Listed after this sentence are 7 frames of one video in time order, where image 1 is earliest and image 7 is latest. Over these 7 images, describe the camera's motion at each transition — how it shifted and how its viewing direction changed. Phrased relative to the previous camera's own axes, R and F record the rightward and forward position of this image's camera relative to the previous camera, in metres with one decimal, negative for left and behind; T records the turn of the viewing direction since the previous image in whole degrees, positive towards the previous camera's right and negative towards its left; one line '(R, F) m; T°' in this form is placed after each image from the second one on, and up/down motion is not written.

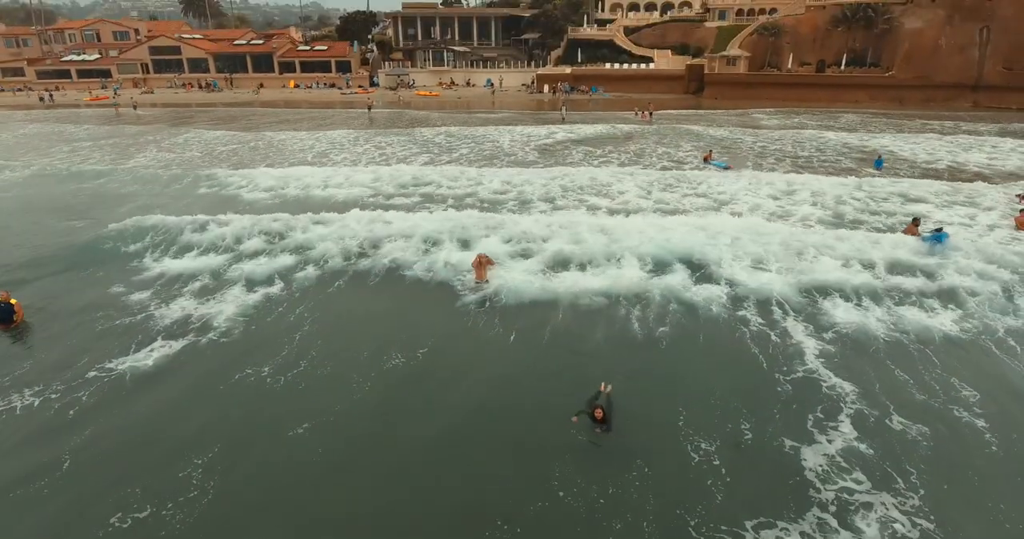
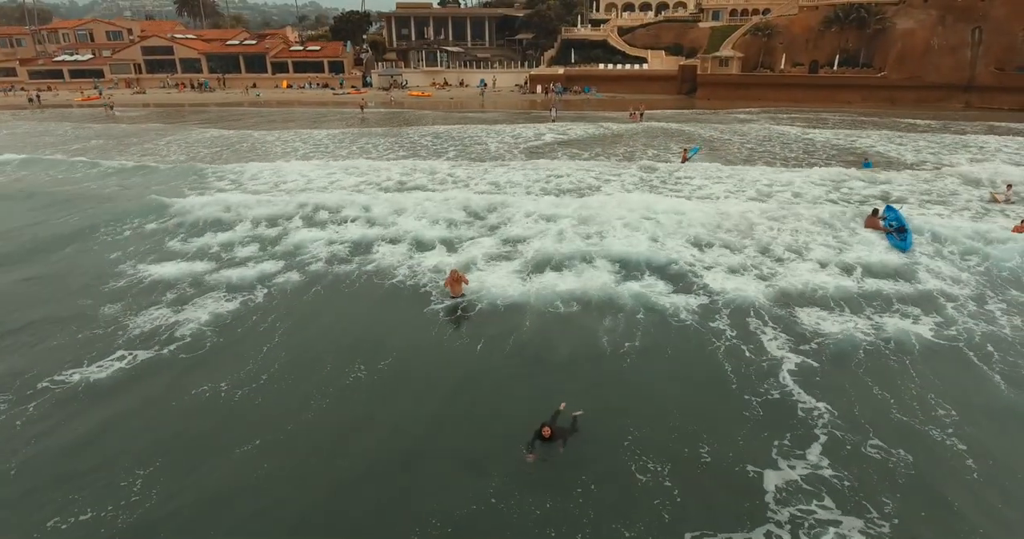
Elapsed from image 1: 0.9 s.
(+1.0, -0.7) m; -3°
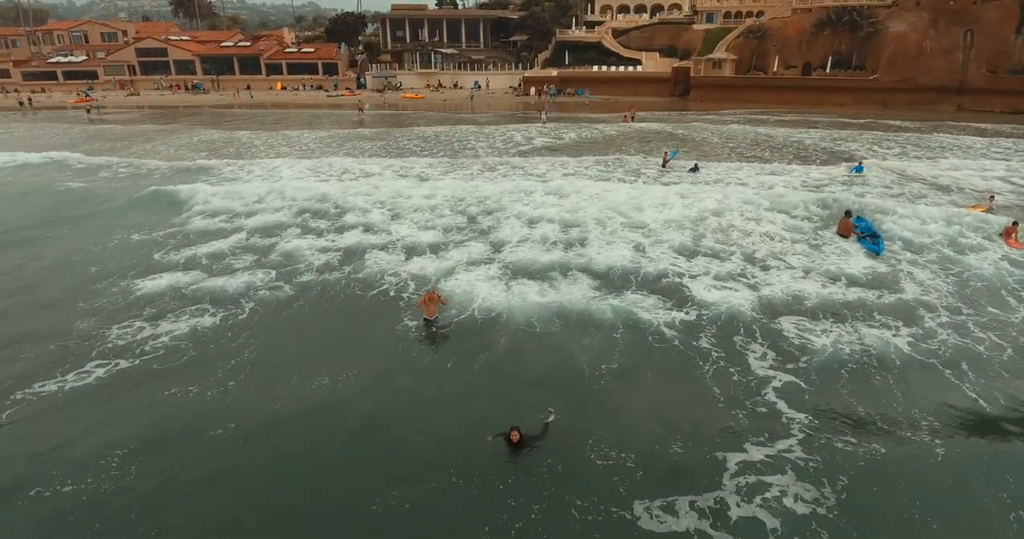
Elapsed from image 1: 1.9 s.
(+0.2, 0.0) m; 0°
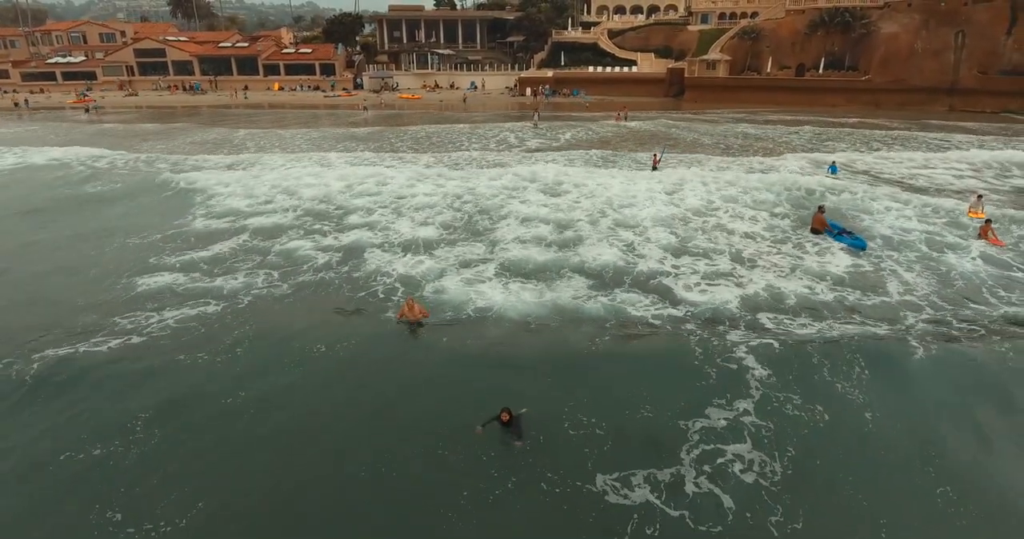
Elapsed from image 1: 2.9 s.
(+0.2, -0.3) m; 0°
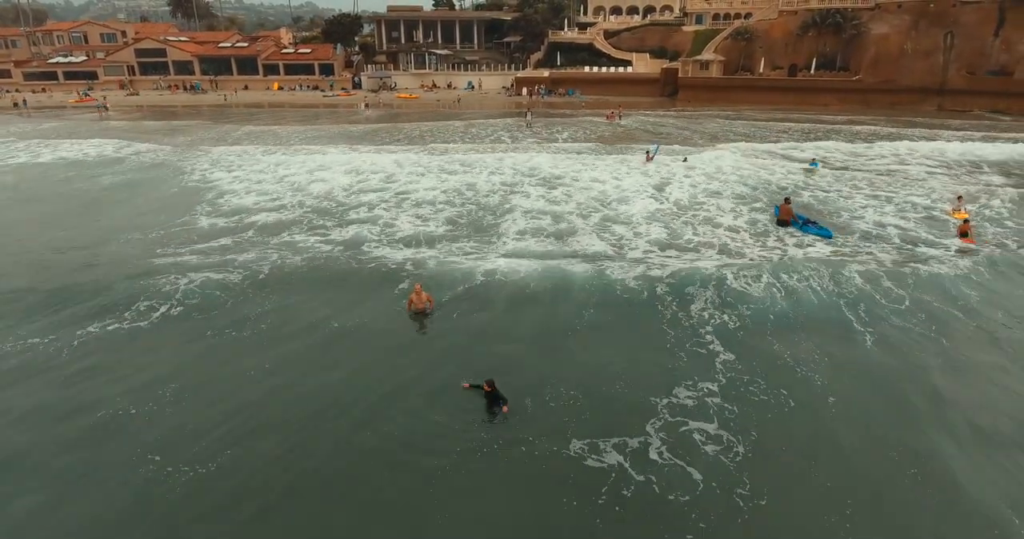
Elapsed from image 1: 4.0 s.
(+0.1, -0.5) m; 0°
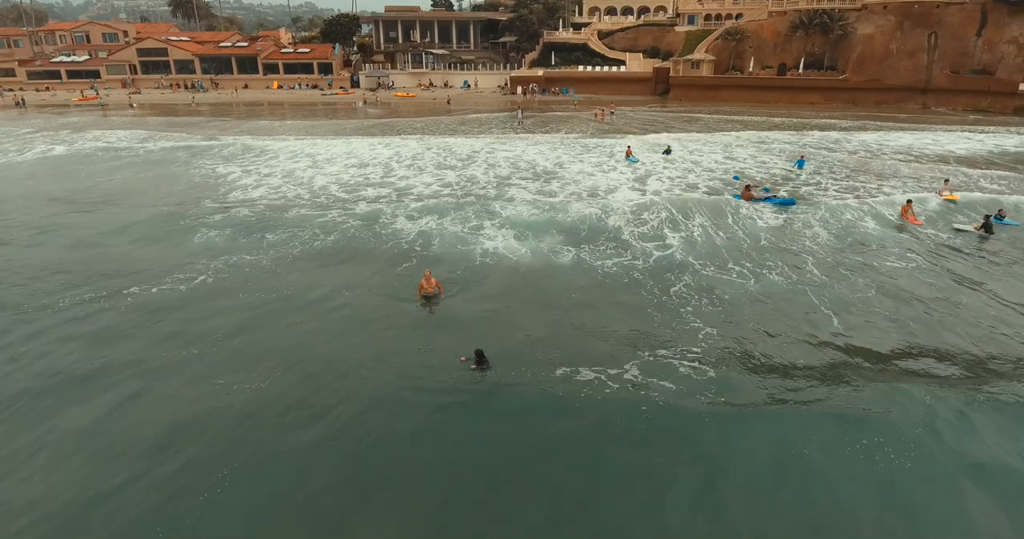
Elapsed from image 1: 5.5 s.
(+0.2, -0.7) m; 0°
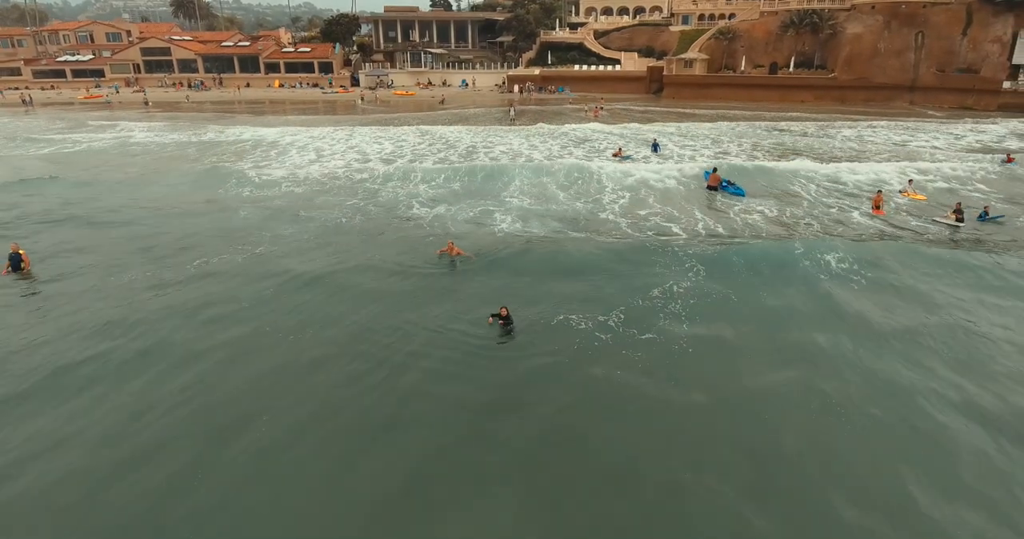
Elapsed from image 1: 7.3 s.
(+0.1, -0.7) m; 0°
